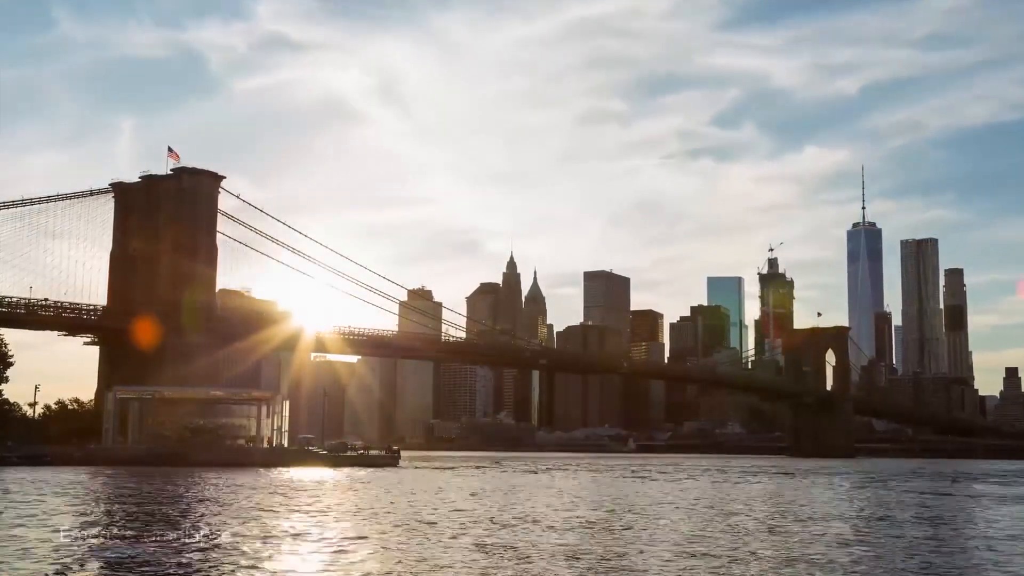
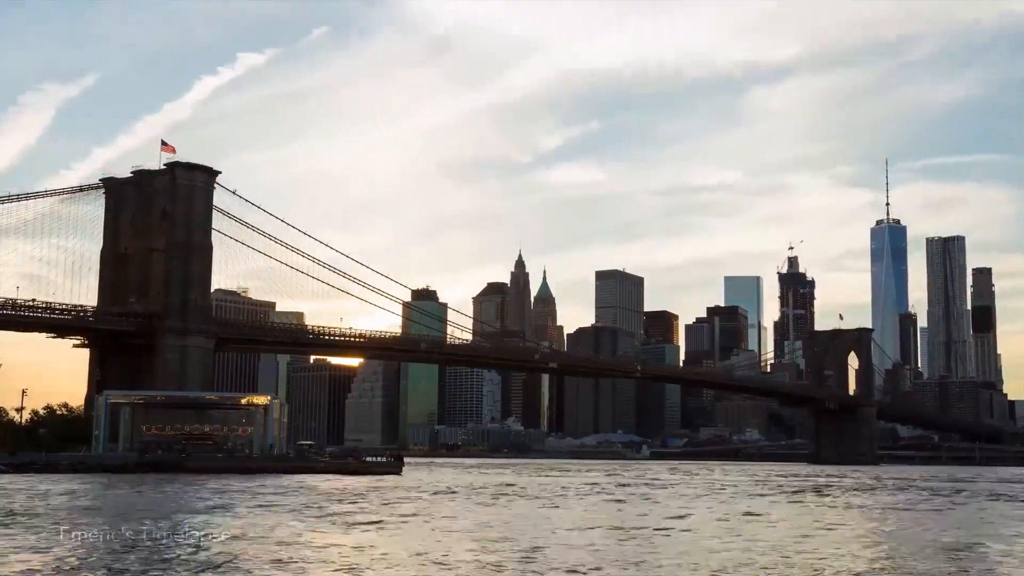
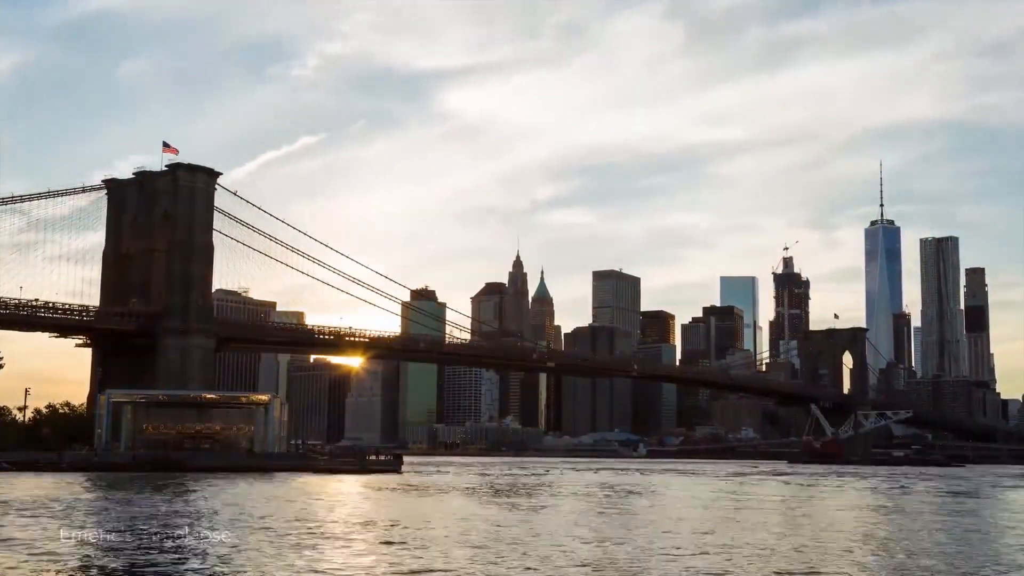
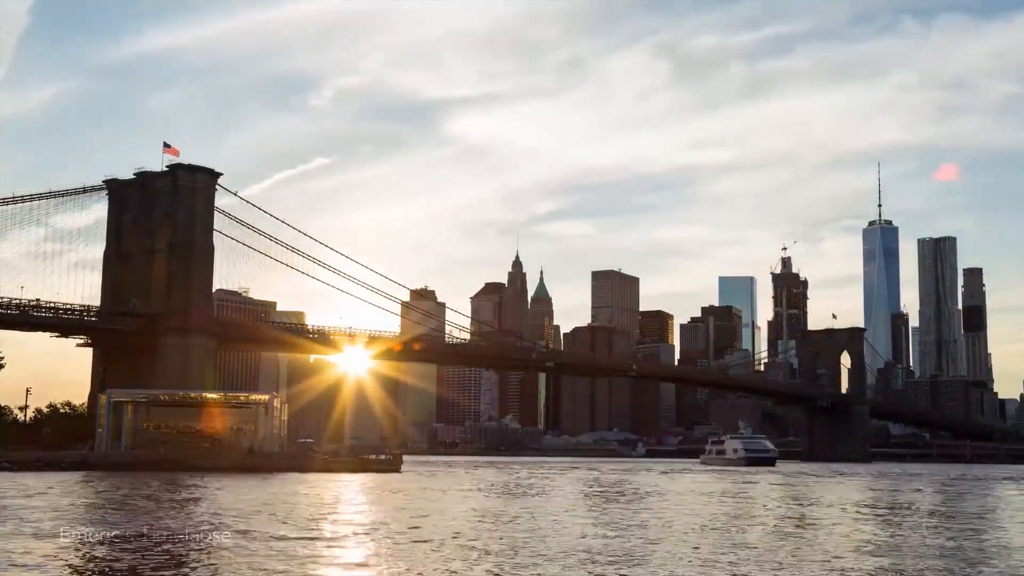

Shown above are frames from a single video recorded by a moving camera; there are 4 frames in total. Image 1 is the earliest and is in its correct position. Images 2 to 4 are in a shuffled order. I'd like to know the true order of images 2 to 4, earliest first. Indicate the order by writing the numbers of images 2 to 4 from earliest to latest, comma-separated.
4, 3, 2
